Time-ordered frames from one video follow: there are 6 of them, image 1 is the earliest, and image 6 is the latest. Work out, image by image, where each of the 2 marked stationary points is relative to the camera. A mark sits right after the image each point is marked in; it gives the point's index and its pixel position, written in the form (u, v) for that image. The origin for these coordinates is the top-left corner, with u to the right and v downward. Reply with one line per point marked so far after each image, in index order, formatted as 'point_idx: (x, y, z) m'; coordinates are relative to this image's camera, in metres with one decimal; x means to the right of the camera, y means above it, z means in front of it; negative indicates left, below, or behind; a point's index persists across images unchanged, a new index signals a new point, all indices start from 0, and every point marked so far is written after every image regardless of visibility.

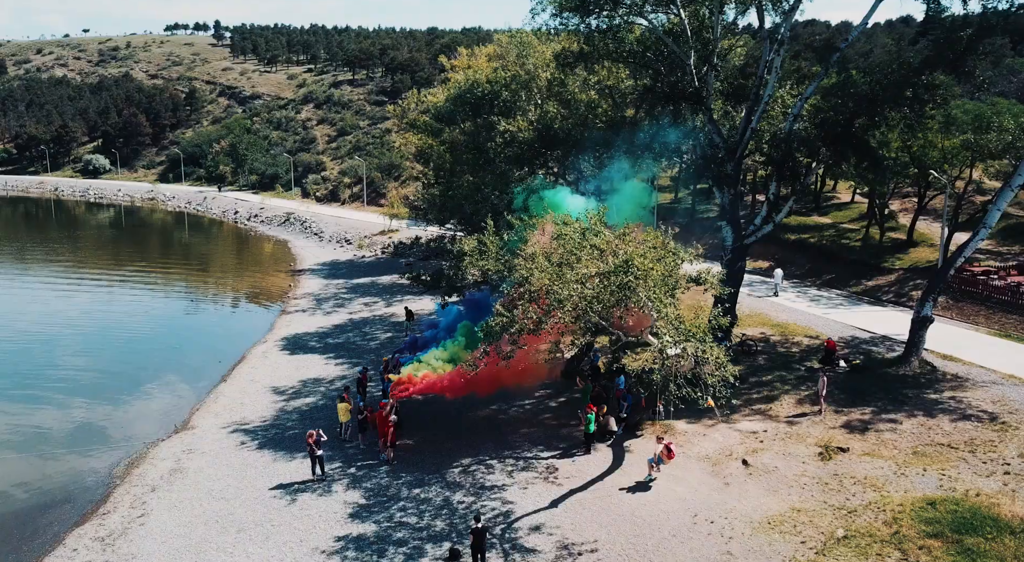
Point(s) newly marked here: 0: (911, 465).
0: (+10.0, -4.6, +17.5) m
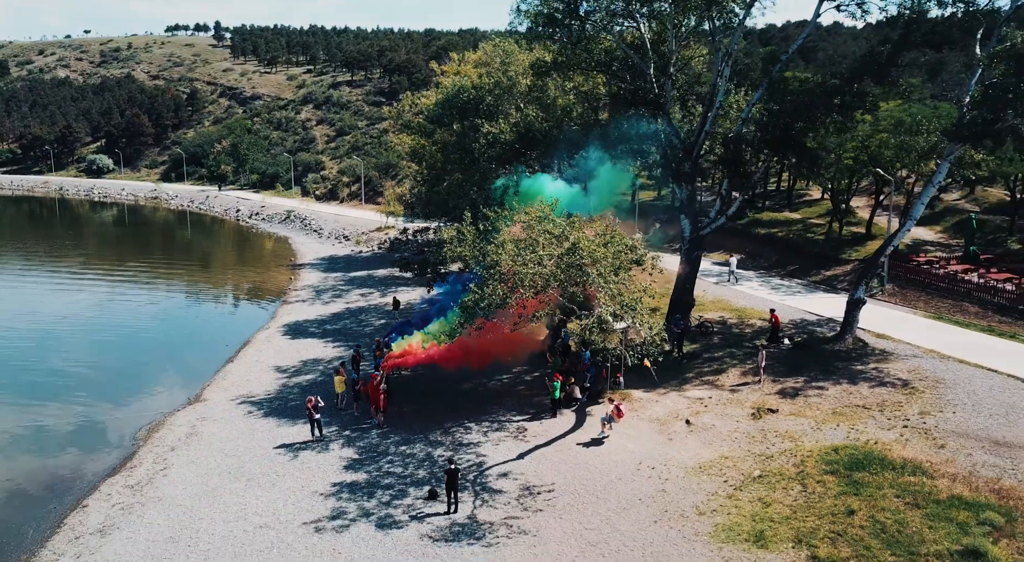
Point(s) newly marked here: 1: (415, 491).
0: (+9.2, -4.1, +20.3) m
1: (-2.7, -5.7, +19.0) m
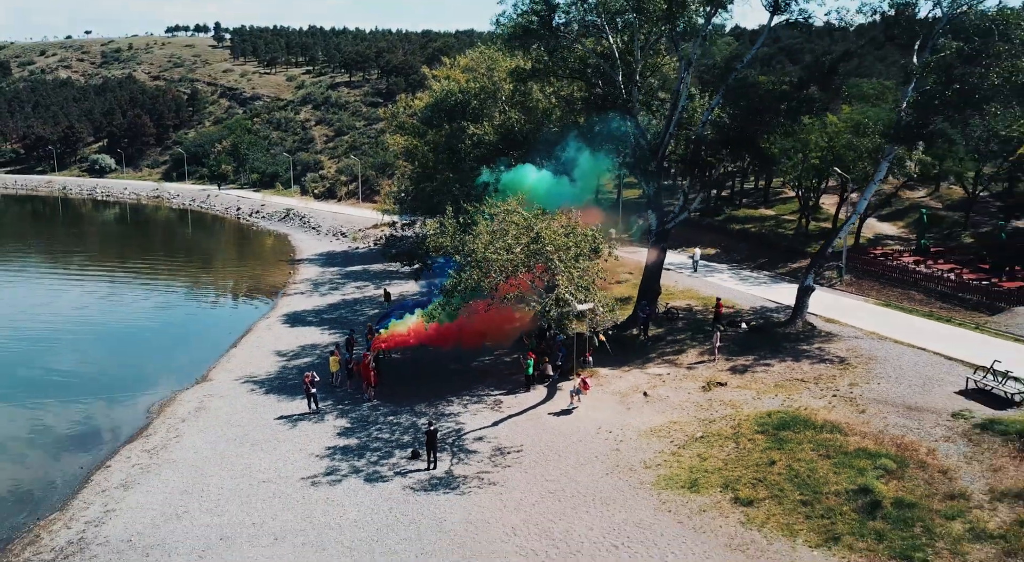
0: (+8.4, -3.6, +22.9) m
1: (-3.5, -5.2, +21.5) m
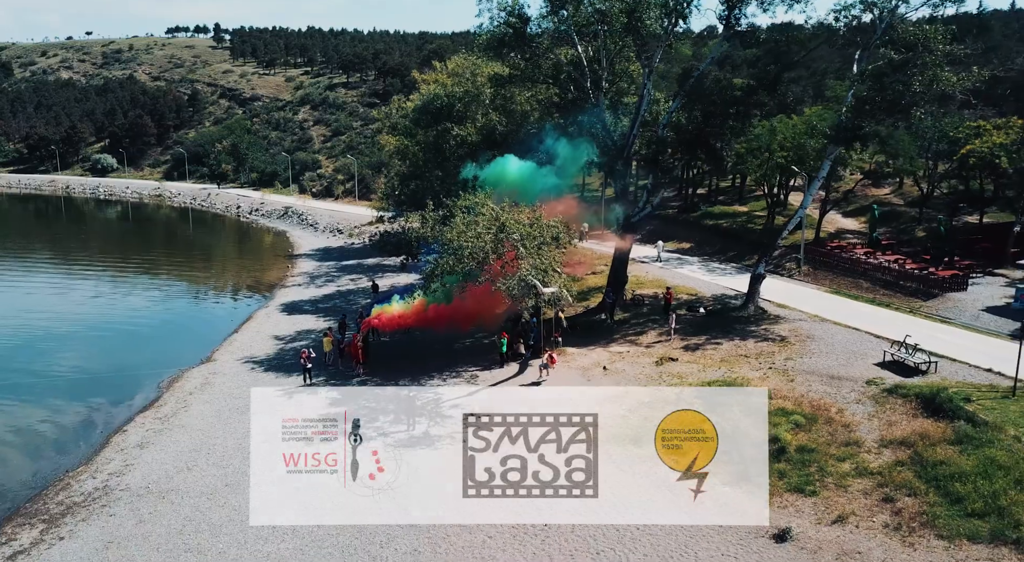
0: (+7.4, -3.1, +25.7) m
1: (-4.5, -4.7, +24.3) m
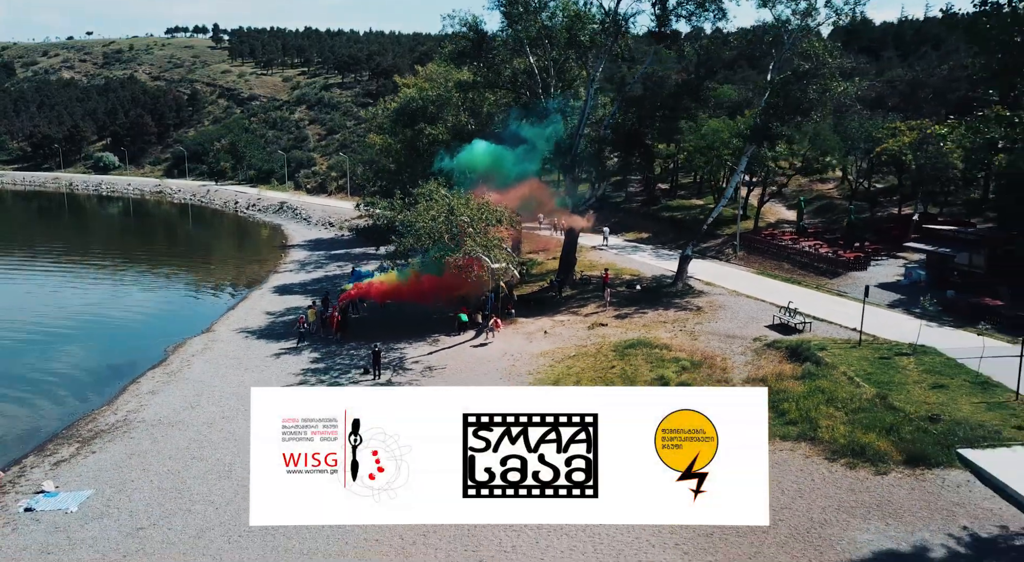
0: (+5.3, -2.1, +30.4) m
1: (-6.5, -3.7, +29.0) m
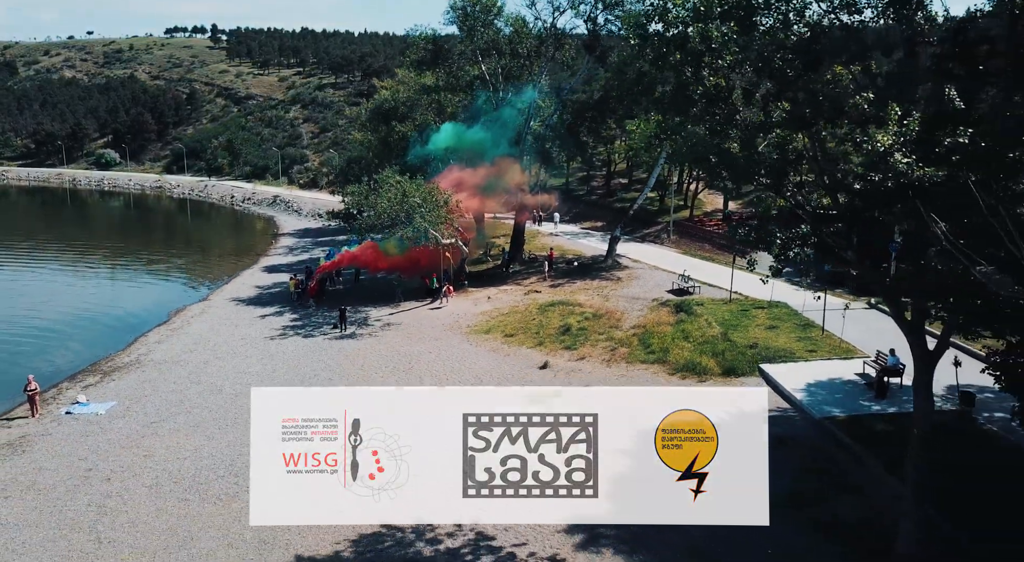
0: (+2.6, -0.7, +36.4) m
1: (-9.2, -2.3, +34.9) m
